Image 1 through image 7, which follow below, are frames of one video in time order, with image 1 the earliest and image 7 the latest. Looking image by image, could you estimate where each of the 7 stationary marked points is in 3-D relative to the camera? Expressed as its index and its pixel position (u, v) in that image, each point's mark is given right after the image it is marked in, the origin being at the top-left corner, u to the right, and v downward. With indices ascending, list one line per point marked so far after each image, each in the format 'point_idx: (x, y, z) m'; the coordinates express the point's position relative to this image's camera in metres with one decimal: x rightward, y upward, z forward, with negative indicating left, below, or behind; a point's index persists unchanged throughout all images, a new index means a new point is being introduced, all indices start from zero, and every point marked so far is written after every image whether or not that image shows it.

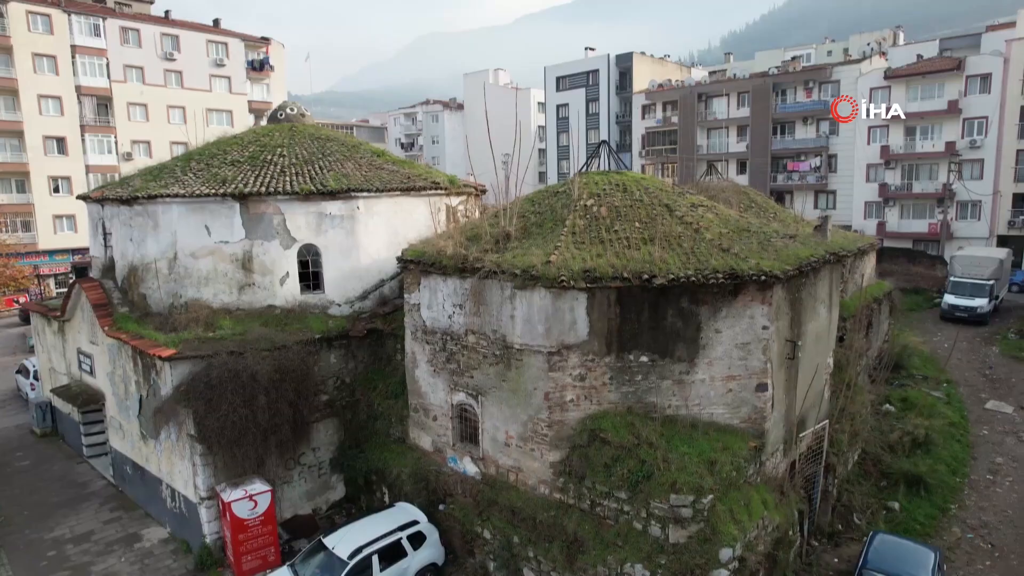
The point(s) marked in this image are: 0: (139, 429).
0: (-8.0, -3.0, +14.2) m
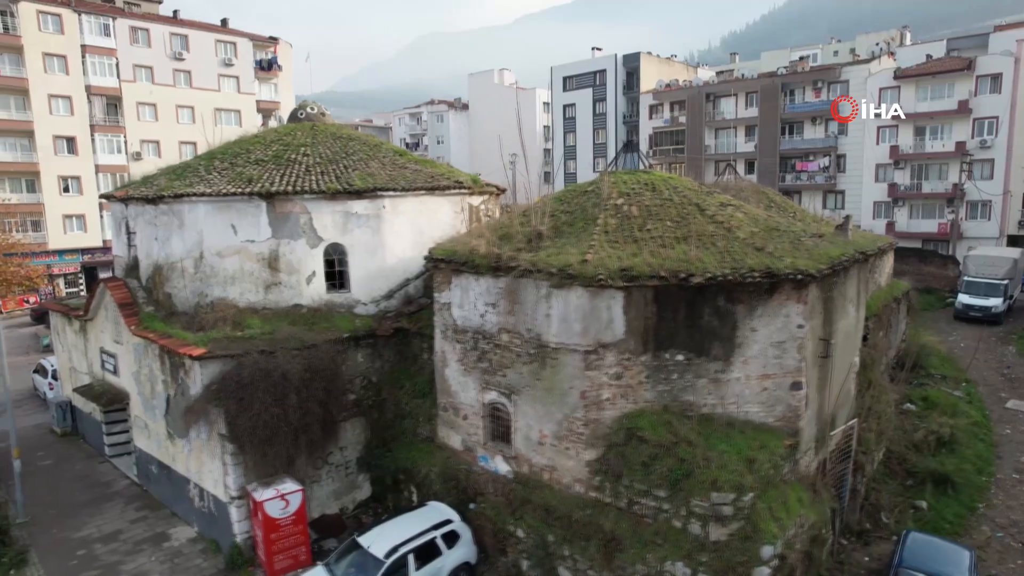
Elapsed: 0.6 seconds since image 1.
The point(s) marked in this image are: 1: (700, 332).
0: (-7.4, -3.0, +14.2) m
1: (+3.1, -0.7, +10.8) m
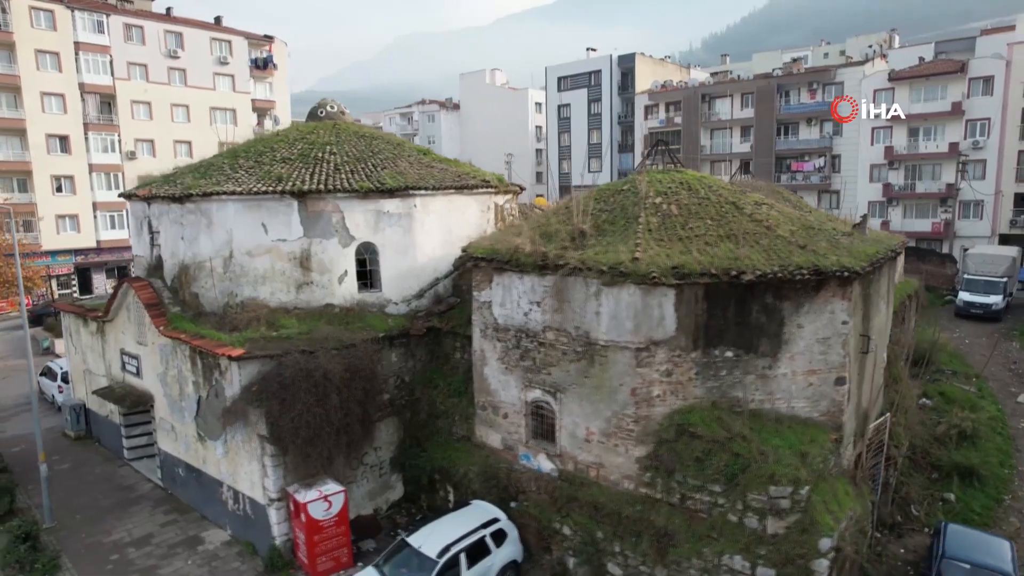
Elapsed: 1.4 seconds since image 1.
0: (-6.7, -3.0, +14.0) m
1: (+3.9, -0.7, +10.9) m
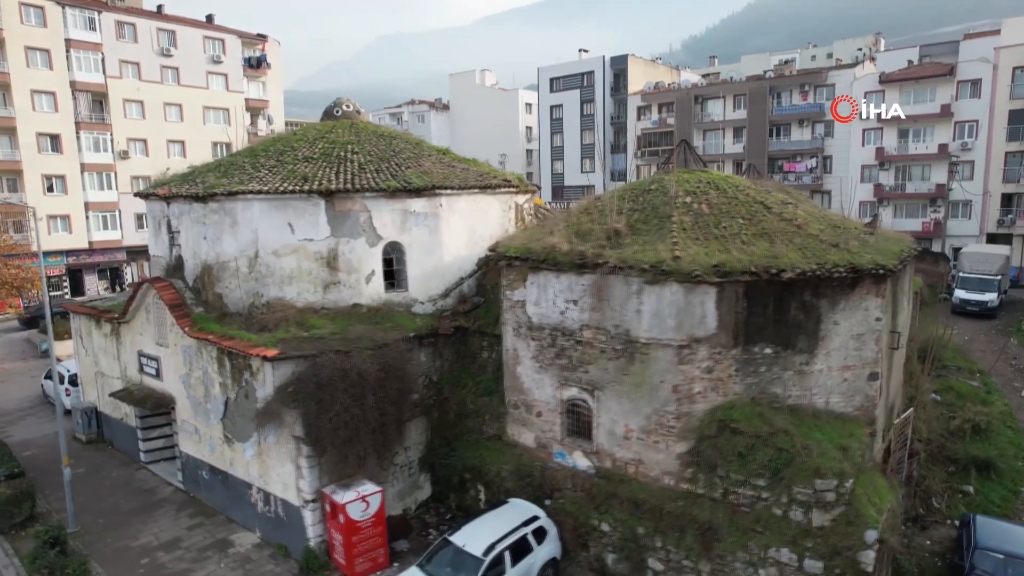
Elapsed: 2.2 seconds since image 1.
0: (-6.1, -3.0, +13.9) m
1: (+4.6, -0.6, +11.1) m
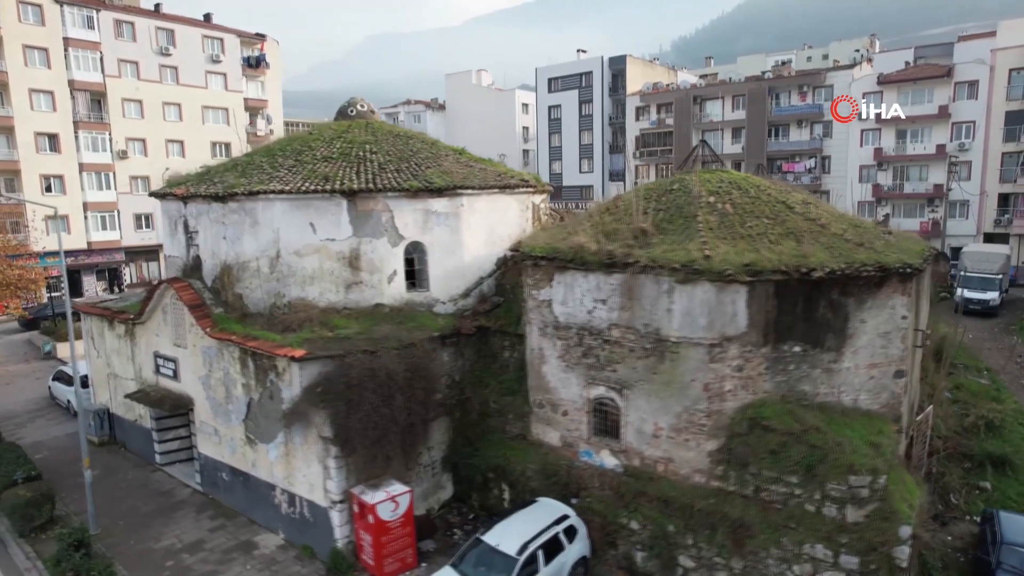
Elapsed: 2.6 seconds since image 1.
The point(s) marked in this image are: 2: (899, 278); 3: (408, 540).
0: (-5.6, -3.0, +13.8) m
1: (+5.2, -0.6, +11.2) m
2: (+6.7, +0.2, +11.4) m
3: (-1.9, -4.6, +12.2) m
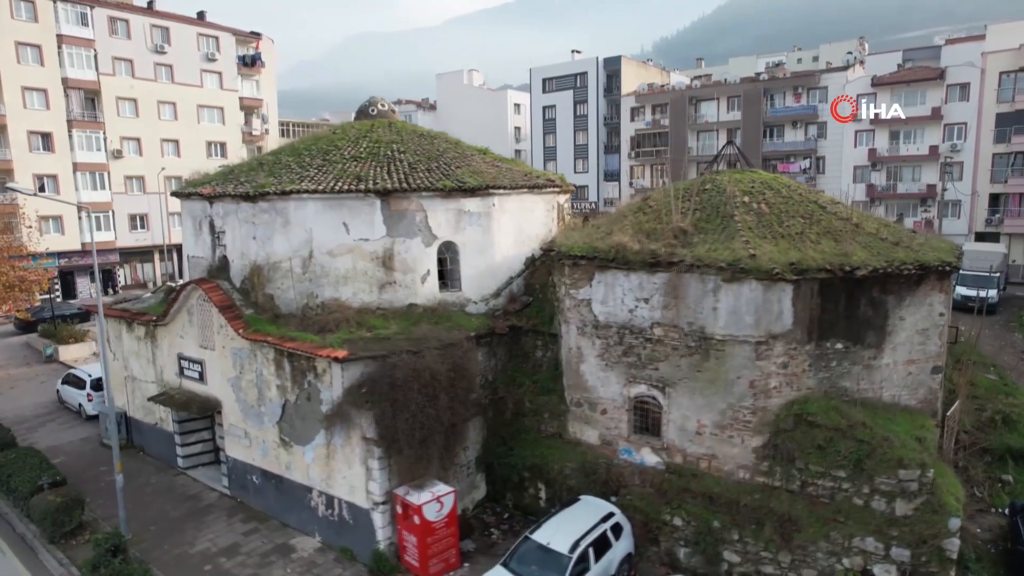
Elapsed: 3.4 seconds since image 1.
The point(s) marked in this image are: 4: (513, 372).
0: (-4.8, -3.0, +13.7) m
1: (+6.0, -0.6, +11.4) m
2: (+7.5, +0.2, +11.6) m
3: (-1.1, -4.6, +12.2) m
4: (0.0, -1.8, +14.7) m
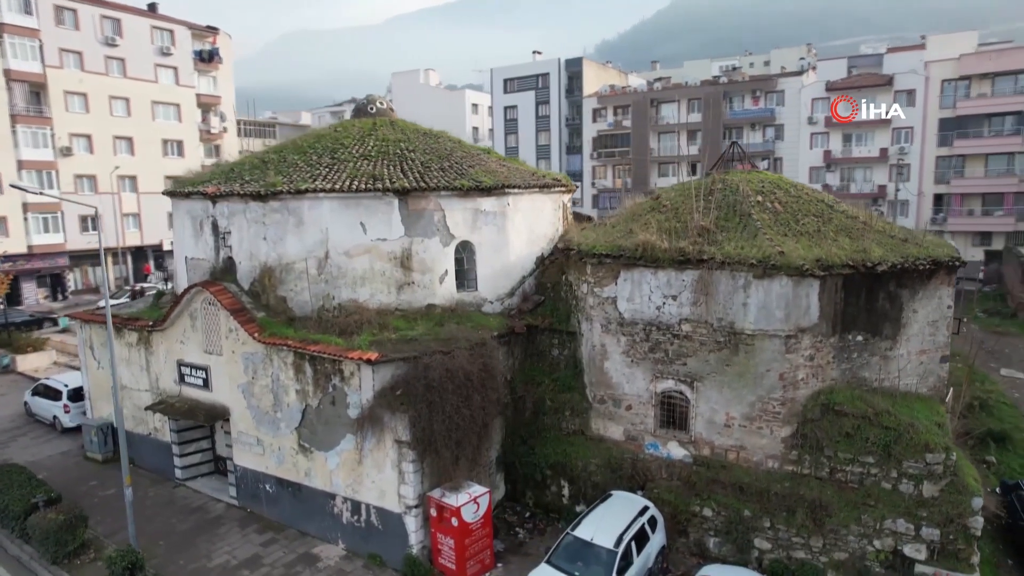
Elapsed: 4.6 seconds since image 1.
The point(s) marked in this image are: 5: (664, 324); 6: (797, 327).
0: (-4.3, -3.1, +13.3) m
1: (+6.6, -0.5, +12.0) m
2: (+8.1, +0.3, +12.3) m
3: (-0.5, -4.6, +12.1) m
4: (+0.4, -1.8, +14.7) m
5: (+2.9, -0.7, +12.6) m
6: (+5.0, -0.7, +11.6) m
